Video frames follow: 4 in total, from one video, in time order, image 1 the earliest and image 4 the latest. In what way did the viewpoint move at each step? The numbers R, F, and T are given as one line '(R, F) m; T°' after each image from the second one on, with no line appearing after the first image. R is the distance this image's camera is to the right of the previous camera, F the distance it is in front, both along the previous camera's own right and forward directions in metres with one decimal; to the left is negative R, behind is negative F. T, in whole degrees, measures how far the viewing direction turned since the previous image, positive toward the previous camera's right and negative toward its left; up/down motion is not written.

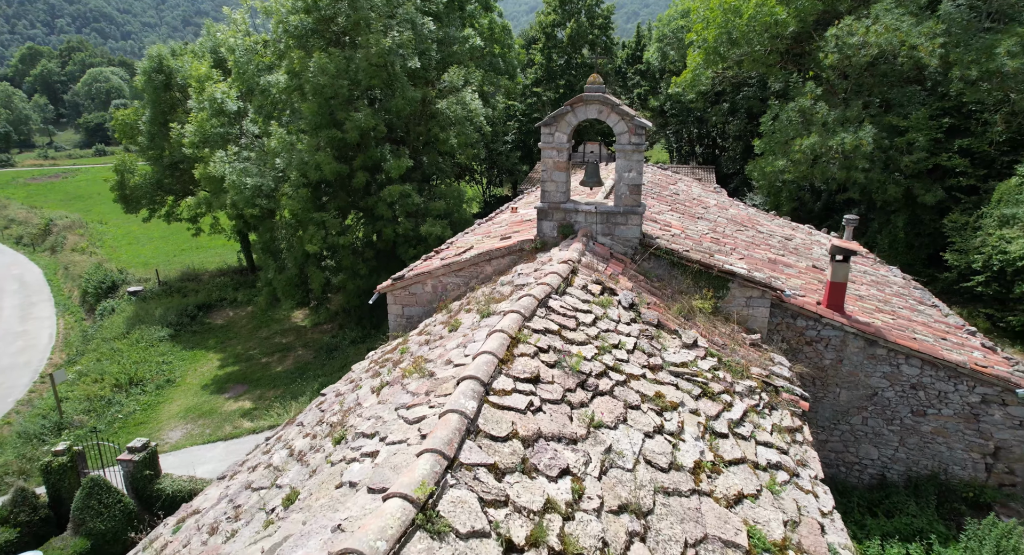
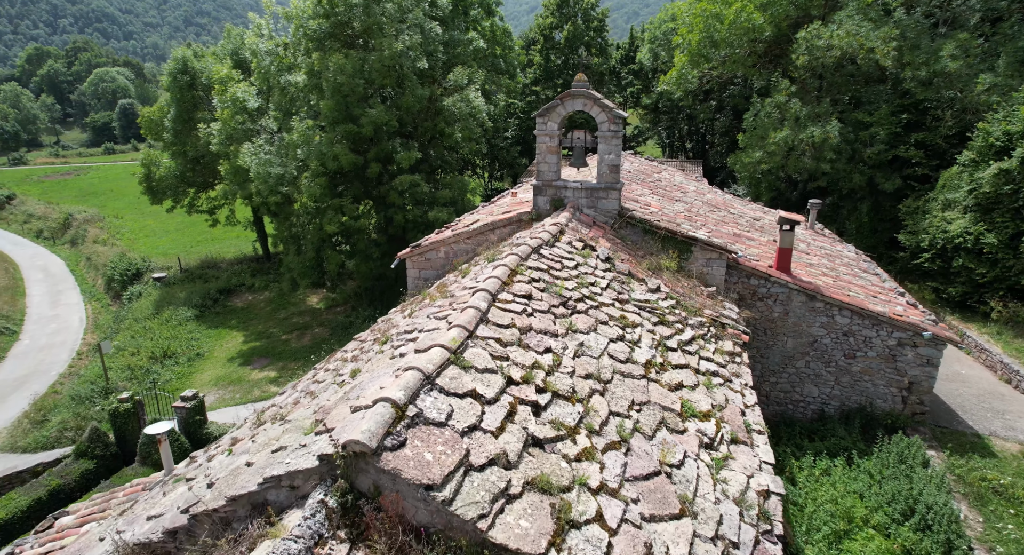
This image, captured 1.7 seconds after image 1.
(0.0, -1.6) m; 0°
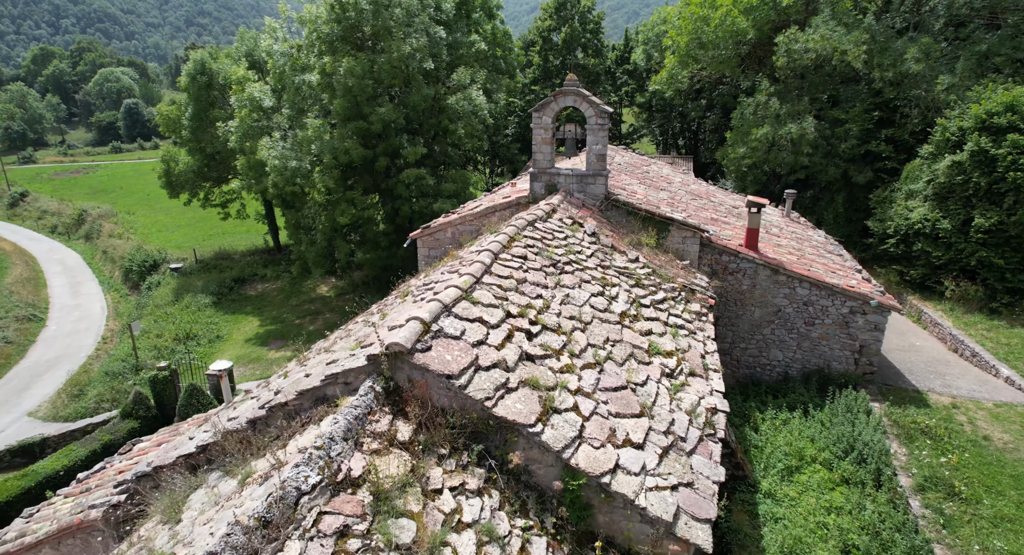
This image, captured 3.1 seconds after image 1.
(0.0, -1.3) m; 0°
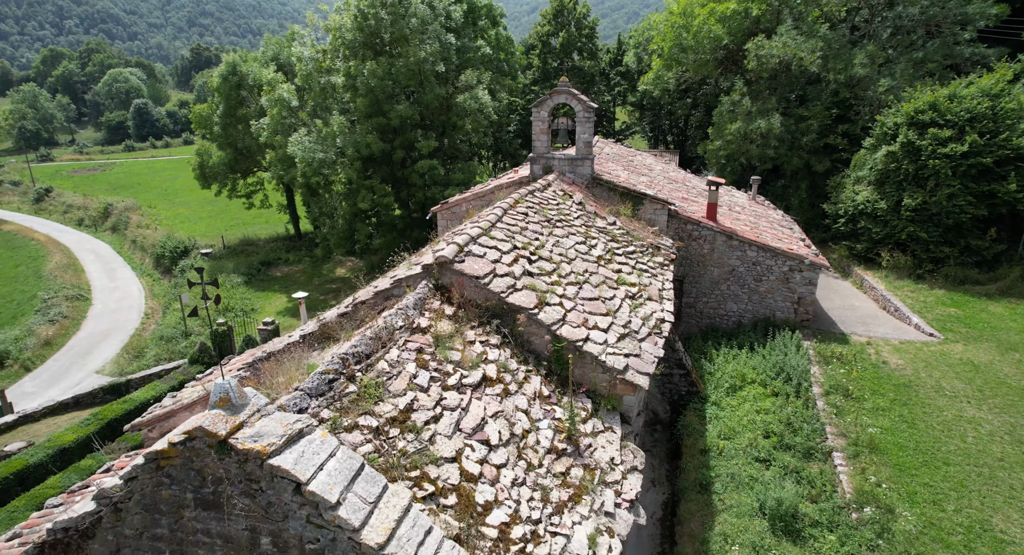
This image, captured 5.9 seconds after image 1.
(-0.1, -2.5) m; 0°
